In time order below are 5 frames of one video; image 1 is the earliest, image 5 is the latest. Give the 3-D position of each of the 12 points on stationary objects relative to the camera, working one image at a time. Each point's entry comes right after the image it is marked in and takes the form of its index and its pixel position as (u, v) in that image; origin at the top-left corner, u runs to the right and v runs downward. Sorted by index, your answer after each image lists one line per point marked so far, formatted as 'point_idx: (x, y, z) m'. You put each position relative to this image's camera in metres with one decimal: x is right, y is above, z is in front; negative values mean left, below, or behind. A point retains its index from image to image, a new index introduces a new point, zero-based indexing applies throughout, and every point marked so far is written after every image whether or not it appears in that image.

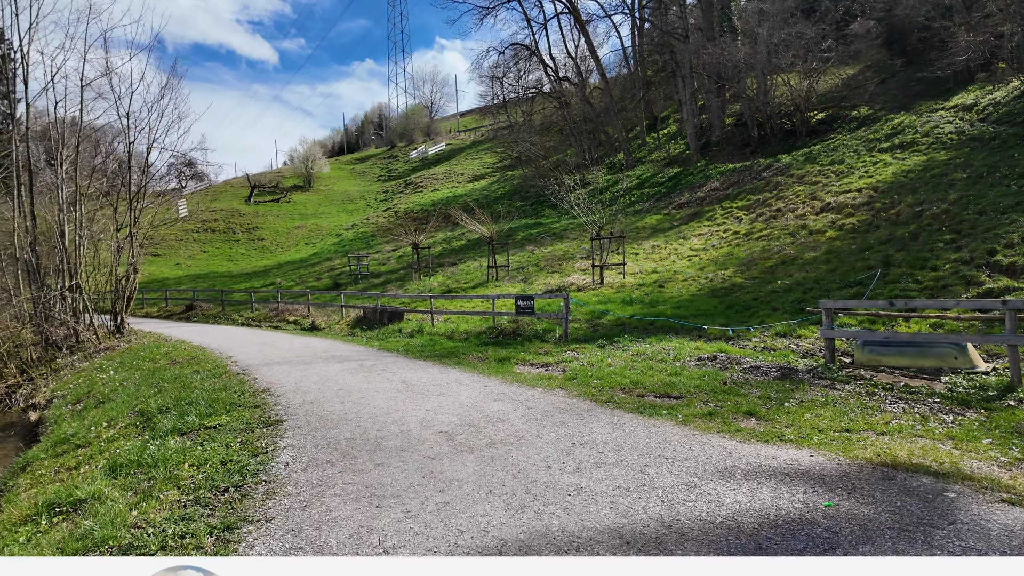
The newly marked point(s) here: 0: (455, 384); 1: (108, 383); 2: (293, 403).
0: (-0.7, -1.1, +7.1) m
1: (-7.0, -1.6, +10.2) m
2: (-2.4, -1.3, +6.7) m
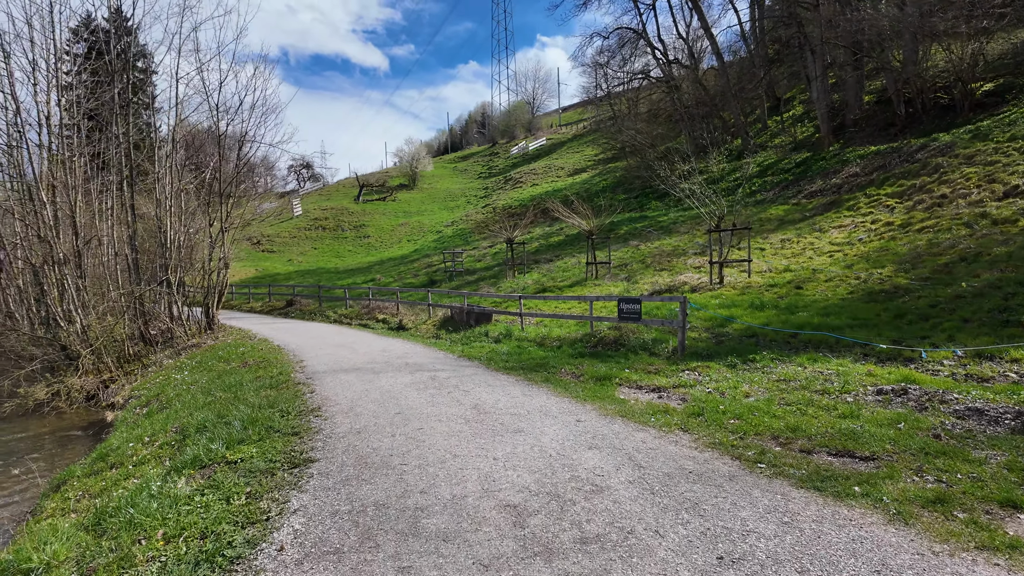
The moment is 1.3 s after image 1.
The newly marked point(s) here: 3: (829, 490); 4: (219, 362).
0: (+0.3, -1.2, +5.4) m
1: (-5.5, -1.6, +9.6) m
2: (-1.6, -1.3, +5.3) m
3: (+1.9, -1.2, +3.5) m
4: (-5.4, -1.3, +10.7) m
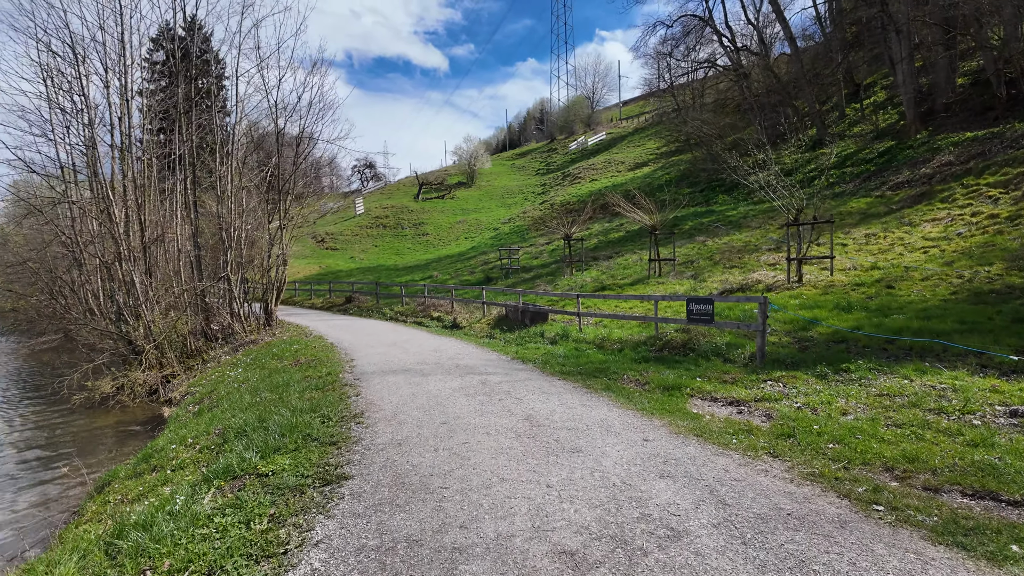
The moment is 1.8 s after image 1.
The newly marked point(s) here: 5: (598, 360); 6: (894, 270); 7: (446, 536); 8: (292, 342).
0: (+0.7, -1.2, +4.8) m
1: (-4.6, -1.5, +9.6) m
2: (-1.1, -1.3, +4.9) m
3: (+2.2, -1.2, +2.8) m
4: (-4.3, -1.3, +10.6) m
5: (+1.2, -1.0, +8.4) m
6: (+7.6, +0.4, +11.7) m
7: (-0.3, -1.3, +3.0) m
8: (-4.5, -1.1, +12.0) m
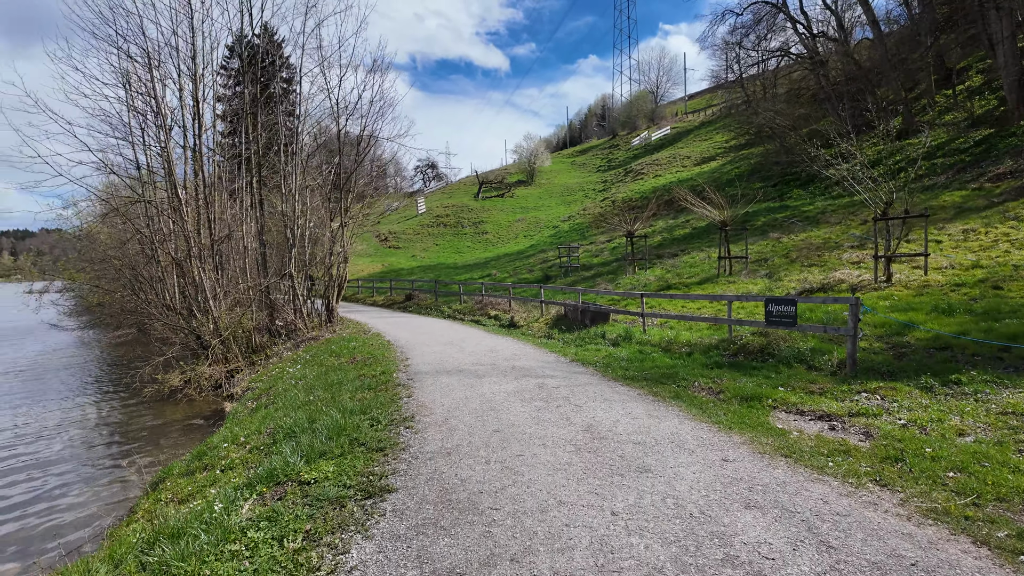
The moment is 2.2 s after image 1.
0: (+1.2, -1.1, +4.3) m
1: (-3.6, -1.5, +9.5) m
2: (-0.6, -1.2, +4.5) m
3: (+2.4, -1.2, +2.1) m
4: (-3.3, -1.2, +10.6) m
5: (+2.0, -1.0, +7.8) m
6: (+8.7, +0.3, +10.4) m
7: (-0.1, -1.3, +2.6) m
8: (-3.3, -1.0, +12.0) m
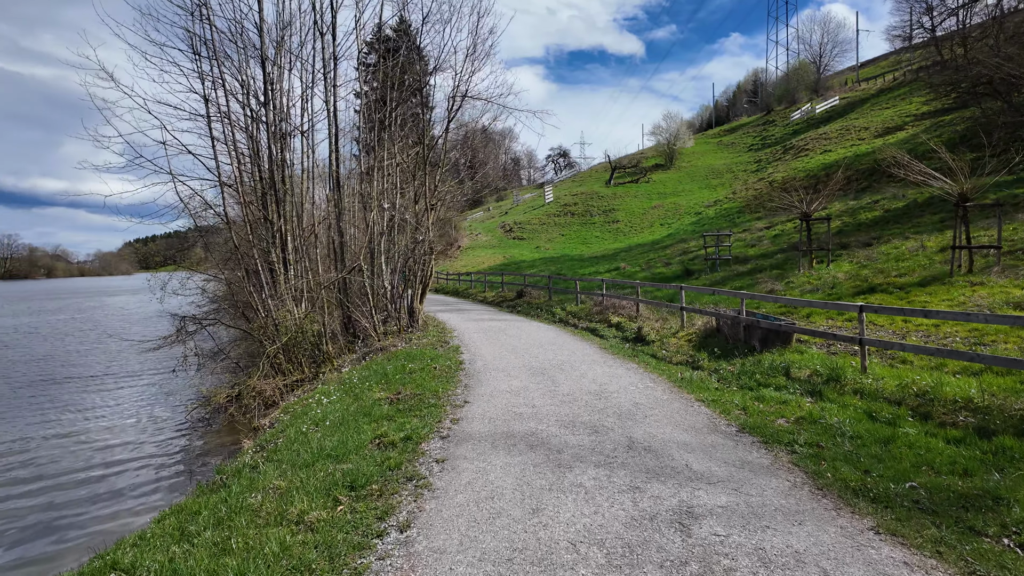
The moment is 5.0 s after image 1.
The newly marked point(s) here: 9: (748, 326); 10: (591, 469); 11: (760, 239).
0: (+1.2, -1.3, +0.6) m
1: (-2.3, -1.5, +6.8) m
2: (-0.5, -1.4, +1.2) m
3: (+1.9, -1.4, -1.8) m
4: (-1.7, -1.2, +7.7) m
5: (+2.8, -1.1, +3.8) m
6: (+9.9, +0.2, +4.8) m
7: (-0.4, -1.4, -0.8) m
8: (-1.4, -1.0, +9.0) m
9: (+3.2, -0.5, +7.9) m
10: (+0.6, -1.2, +3.9) m
11: (+8.4, +1.6, +19.8) m
